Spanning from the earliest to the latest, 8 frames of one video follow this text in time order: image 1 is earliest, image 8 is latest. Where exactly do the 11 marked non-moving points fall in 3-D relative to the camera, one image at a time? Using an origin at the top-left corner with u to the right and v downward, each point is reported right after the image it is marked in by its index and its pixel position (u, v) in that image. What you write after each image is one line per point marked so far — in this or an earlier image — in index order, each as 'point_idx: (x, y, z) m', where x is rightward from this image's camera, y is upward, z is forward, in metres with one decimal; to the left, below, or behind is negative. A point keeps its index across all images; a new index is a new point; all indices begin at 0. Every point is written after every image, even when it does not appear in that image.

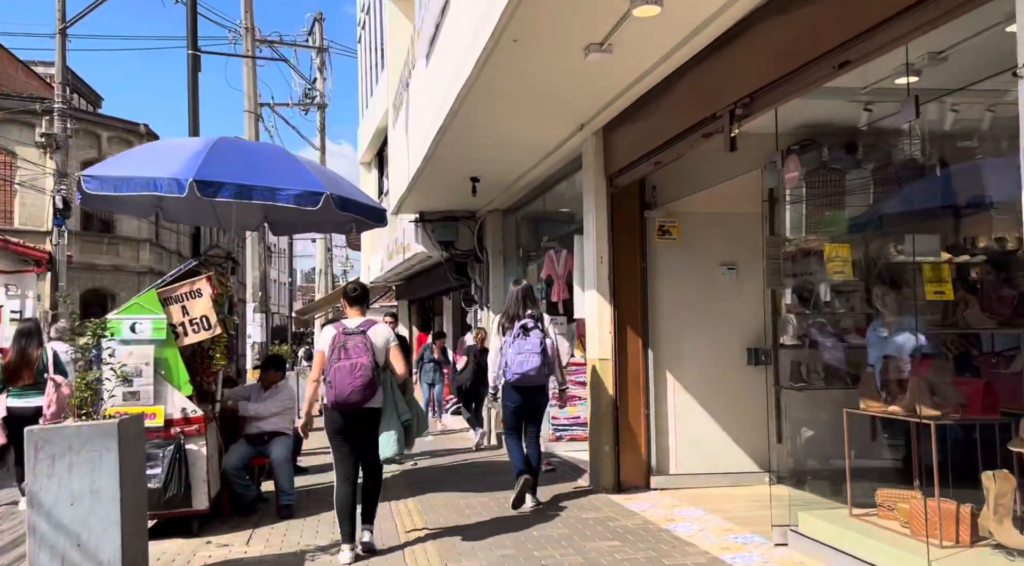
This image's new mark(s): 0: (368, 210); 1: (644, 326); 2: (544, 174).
0: (-1.2, +0.6, +7.0) m
1: (+1.1, -0.3, +7.3) m
2: (+0.3, +1.2, +9.7) m
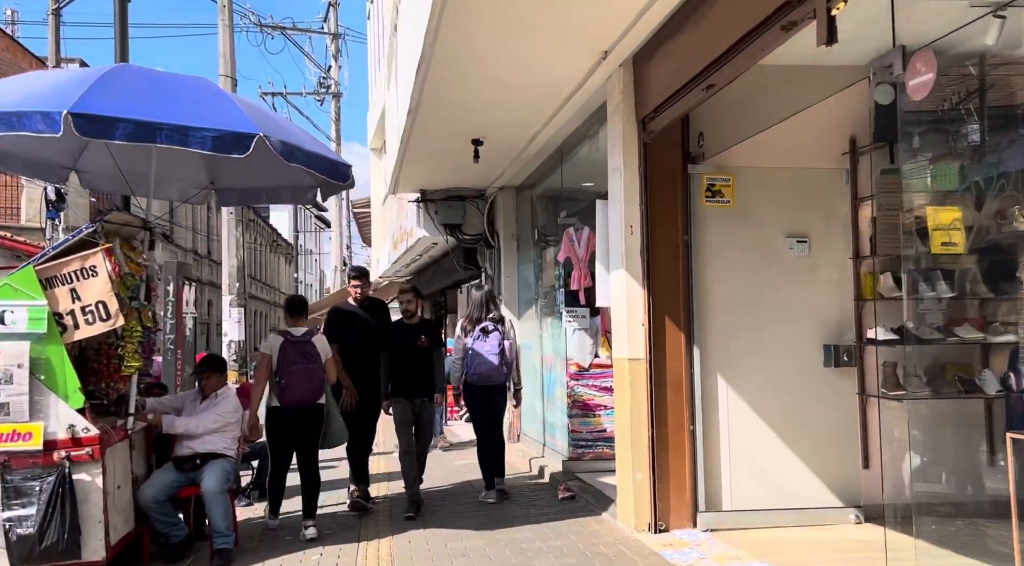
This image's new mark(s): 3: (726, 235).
0: (-1.2, +0.7, +5.4) m
1: (+1.1, -0.2, +5.7) m
2: (+0.4, +1.4, +8.1) m
3: (+1.4, +0.3, +5.8) m
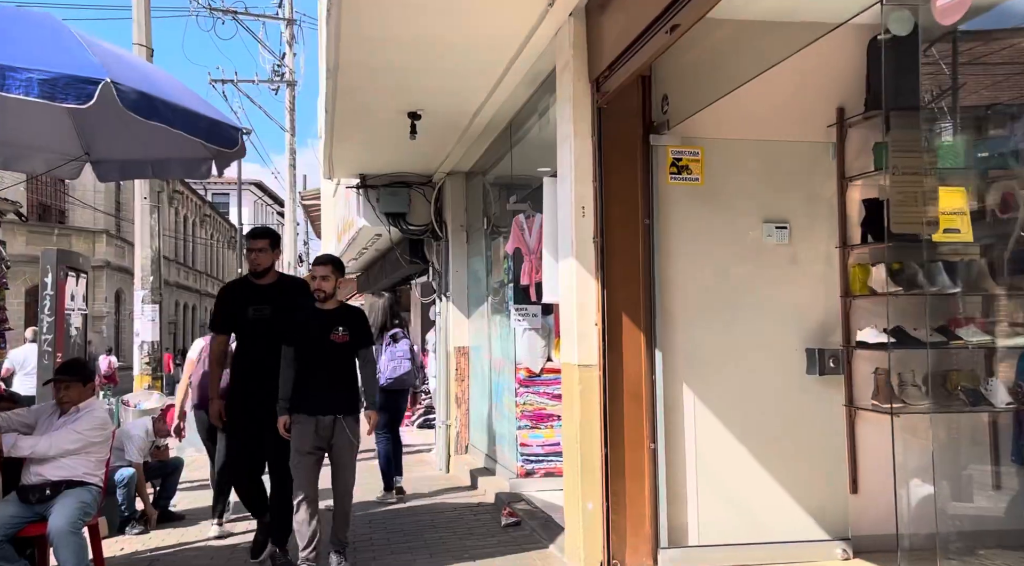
0: (-1.5, +0.8, +4.4) m
1: (+0.7, -0.2, +4.8) m
2: (0.0, +1.4, +7.2) m
3: (+1.0, +0.4, +4.9) m
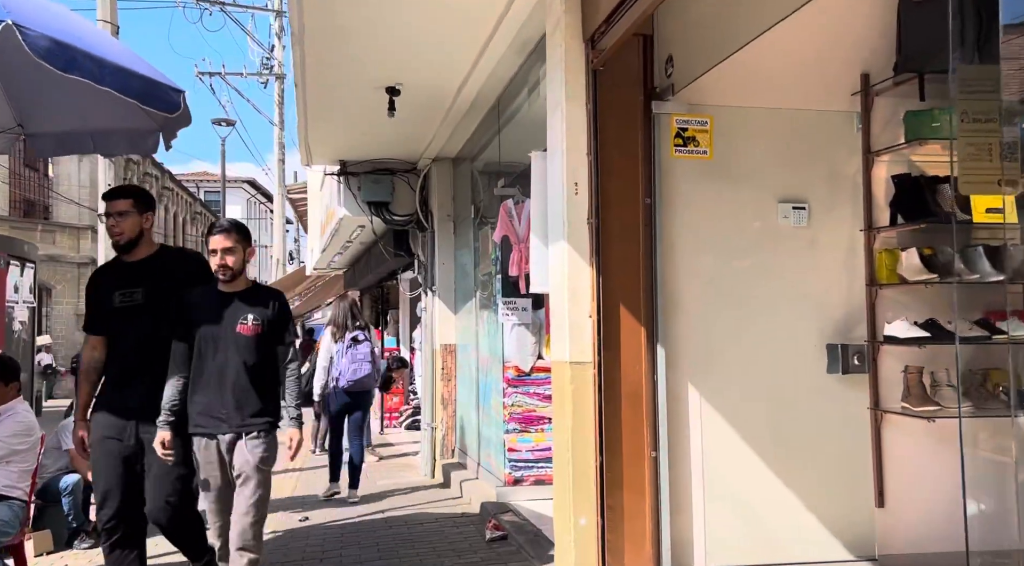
0: (-1.6, +0.9, +3.9) m
1: (+0.6, -0.1, +4.2) m
2: (-0.1, +1.5, +6.6) m
3: (+0.9, +0.4, +4.3) m
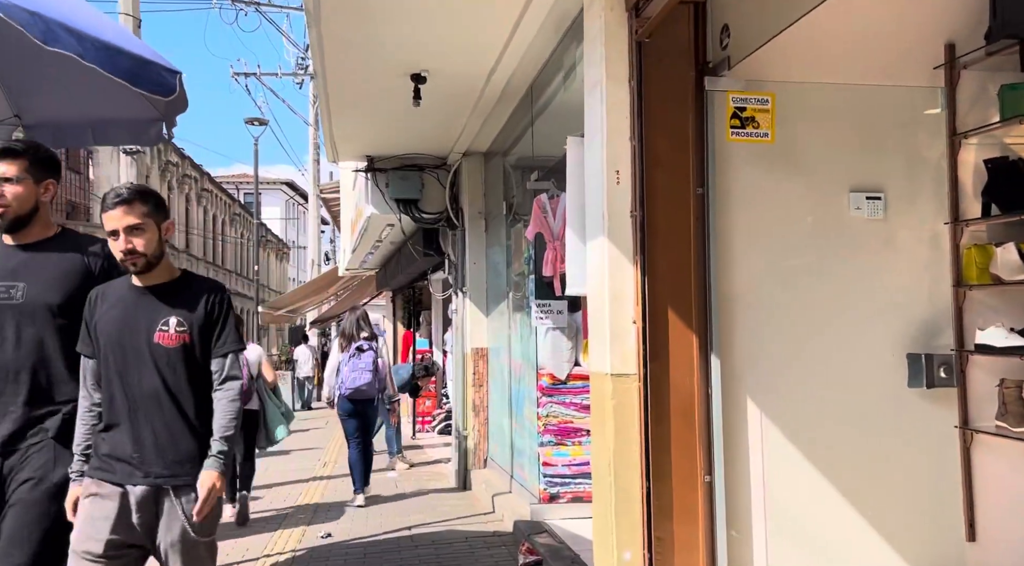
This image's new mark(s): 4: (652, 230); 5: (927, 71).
0: (-1.5, +0.8, +3.5) m
1: (+0.8, -0.1, +3.7) m
2: (+0.1, +1.5, +6.1) m
3: (+1.1, +0.4, +3.8) m
4: (+0.6, +0.2, +3.7) m
5: (+1.8, +0.9, +3.9) m
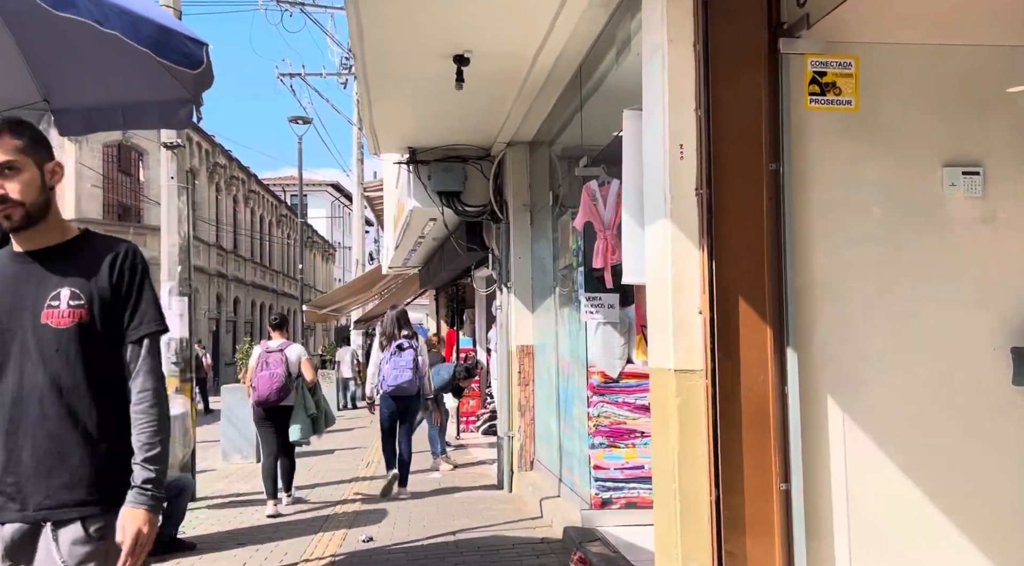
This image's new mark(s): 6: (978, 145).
0: (-1.3, +0.9, +3.2) m
1: (+1.0, 0.0, +3.3) m
2: (+0.4, +1.5, +5.8) m
3: (+1.3, +0.5, +3.4) m
4: (+0.8, +0.3, +3.3) m
5: (+2.0, +1.0, +3.5) m
6: (+1.8, +0.5, +3.5) m
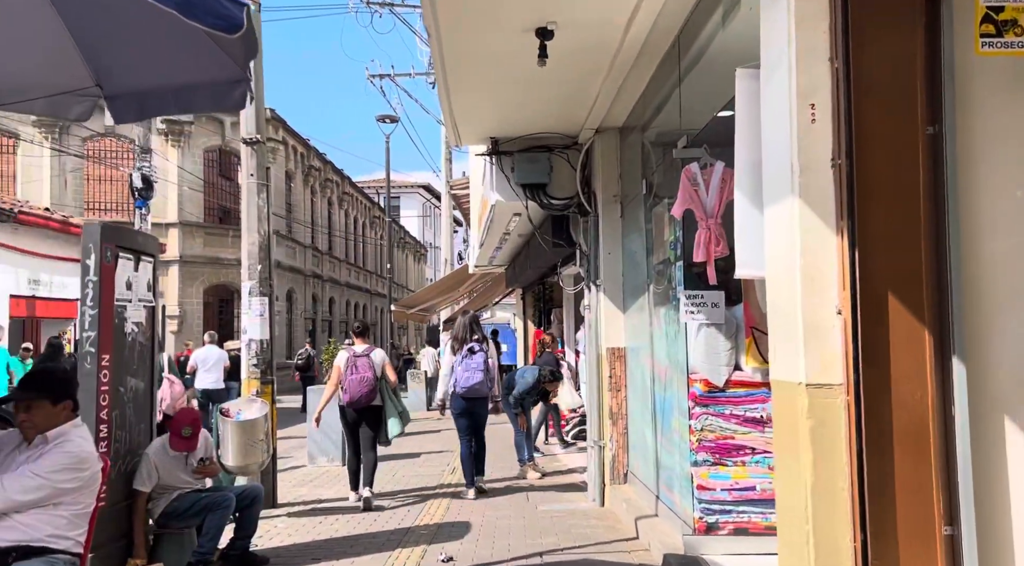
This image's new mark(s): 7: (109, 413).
0: (-1.0, +0.9, +2.7) m
1: (+1.3, 0.0, +2.7) m
2: (+0.9, +1.5, +5.1) m
3: (+1.5, +0.5, +2.7) m
4: (+1.0, +0.3, +2.6) m
5: (+2.3, +1.0, +2.7) m
6: (+2.1, +0.6, +2.8) m
7: (-2.5, -0.8, +5.6) m
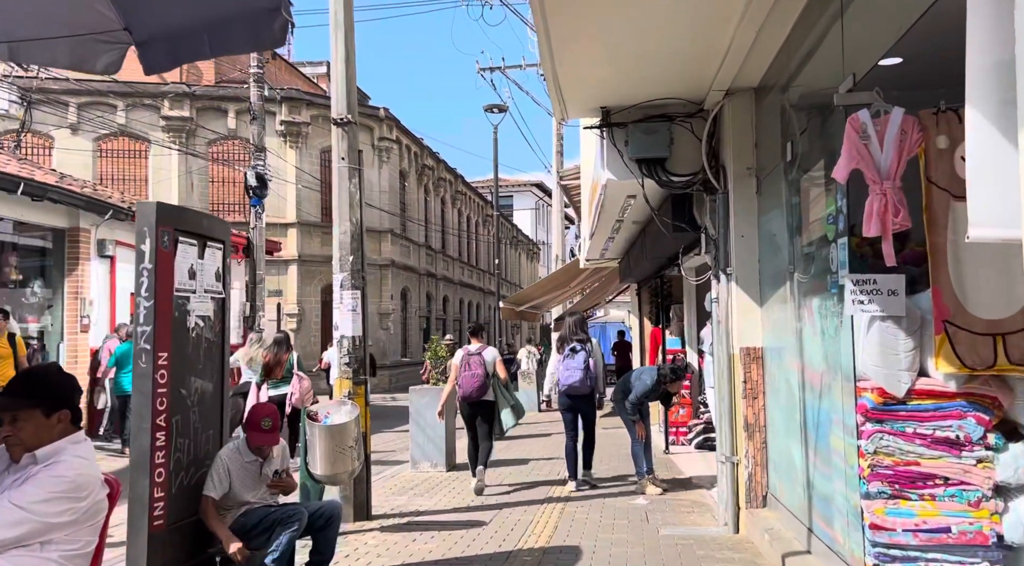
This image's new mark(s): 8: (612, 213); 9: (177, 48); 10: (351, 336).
0: (-0.8, +1.0, +1.9) m
1: (+1.5, +0.1, +1.5) m
2: (+1.5, +1.6, +4.0) m
3: (+1.8, +0.6, +1.5) m
4: (+1.3, +0.4, +1.5) m
5: (+2.5, +1.1, +1.4) m
6: (+2.3, +0.7, +1.5) m
7: (-1.9, -0.7, +4.9) m
8: (+1.0, +0.7, +9.2) m
9: (-1.4, +1.0, +3.6) m
10: (-1.5, -0.5, +8.1) m
